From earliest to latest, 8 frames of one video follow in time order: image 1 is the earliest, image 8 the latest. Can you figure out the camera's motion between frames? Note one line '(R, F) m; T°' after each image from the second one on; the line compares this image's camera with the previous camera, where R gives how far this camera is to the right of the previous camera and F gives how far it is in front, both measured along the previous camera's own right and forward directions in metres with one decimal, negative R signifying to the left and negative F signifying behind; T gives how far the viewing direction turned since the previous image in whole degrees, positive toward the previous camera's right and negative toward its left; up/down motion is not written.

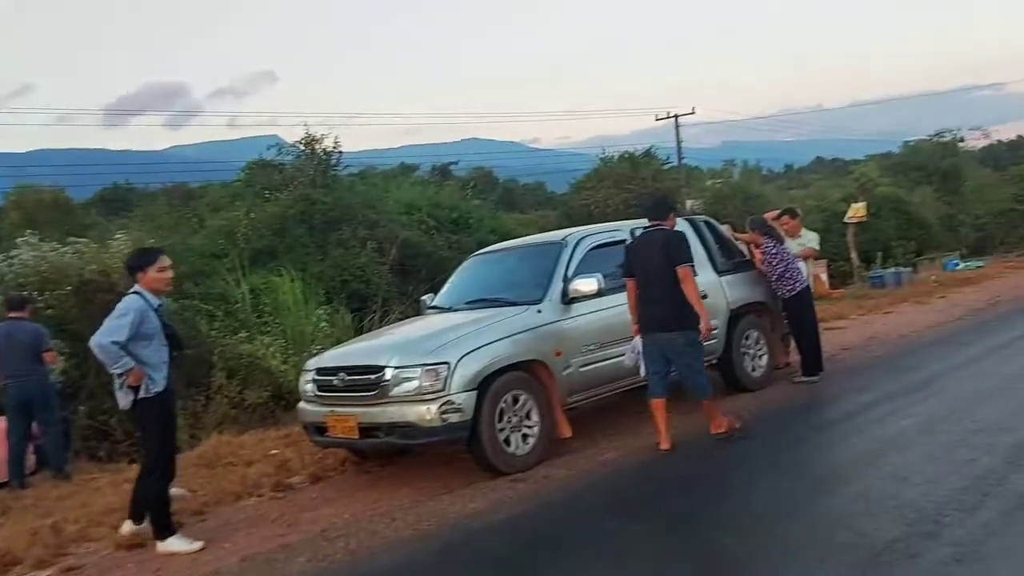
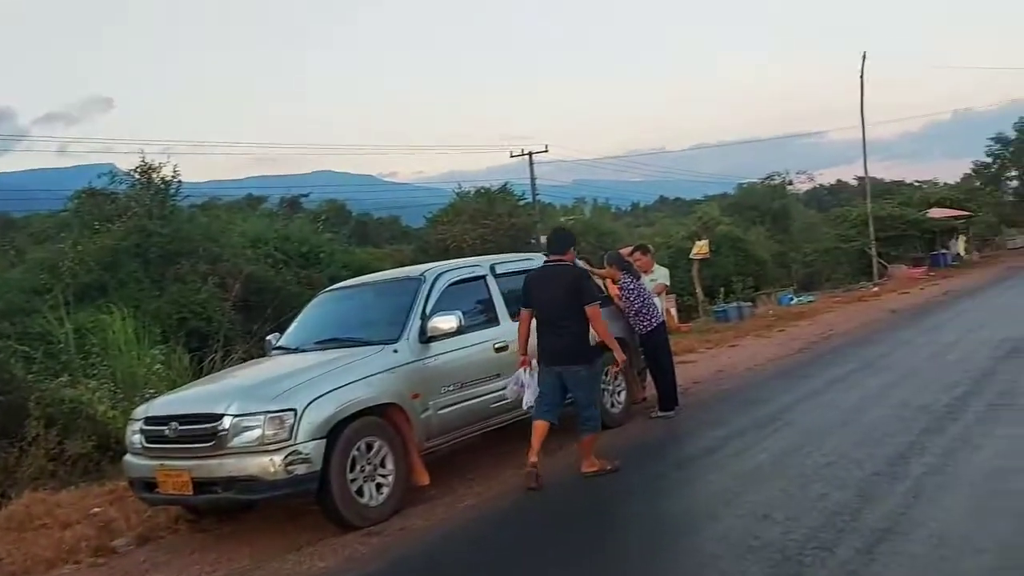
(0.0, +0.3) m; +10°
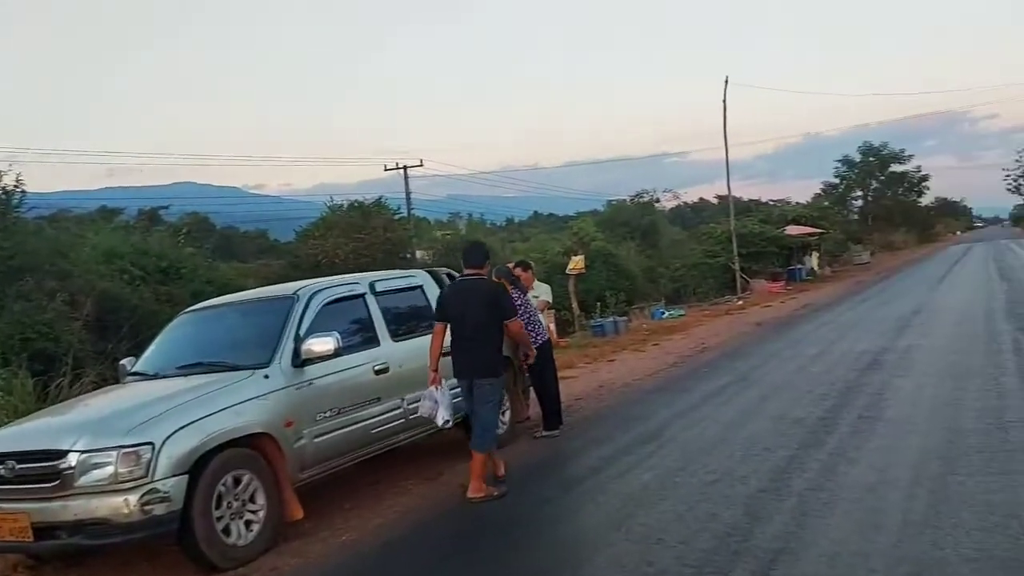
(-0.1, +0.3) m; +8°
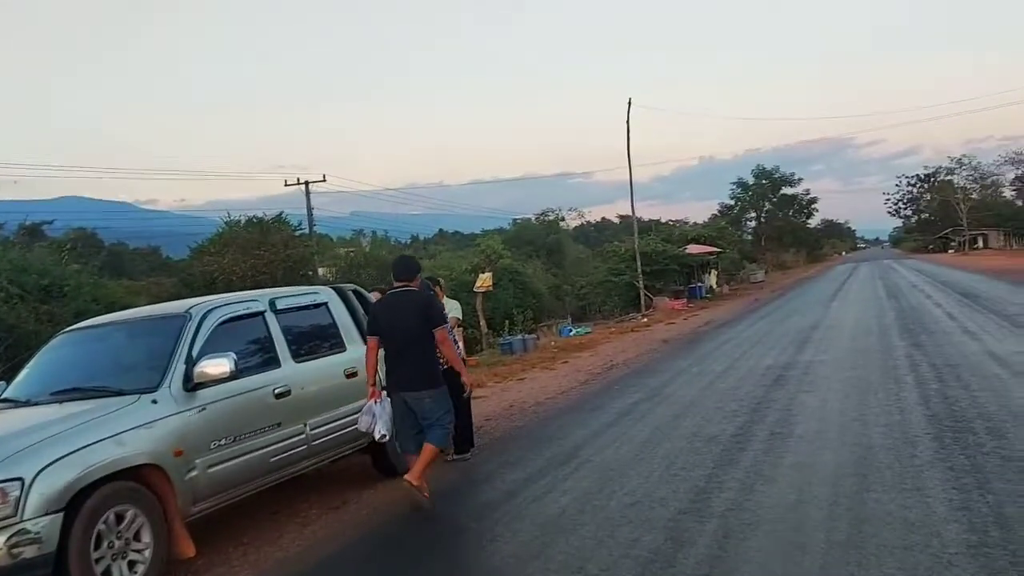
(-0.1, +0.3) m; +6°
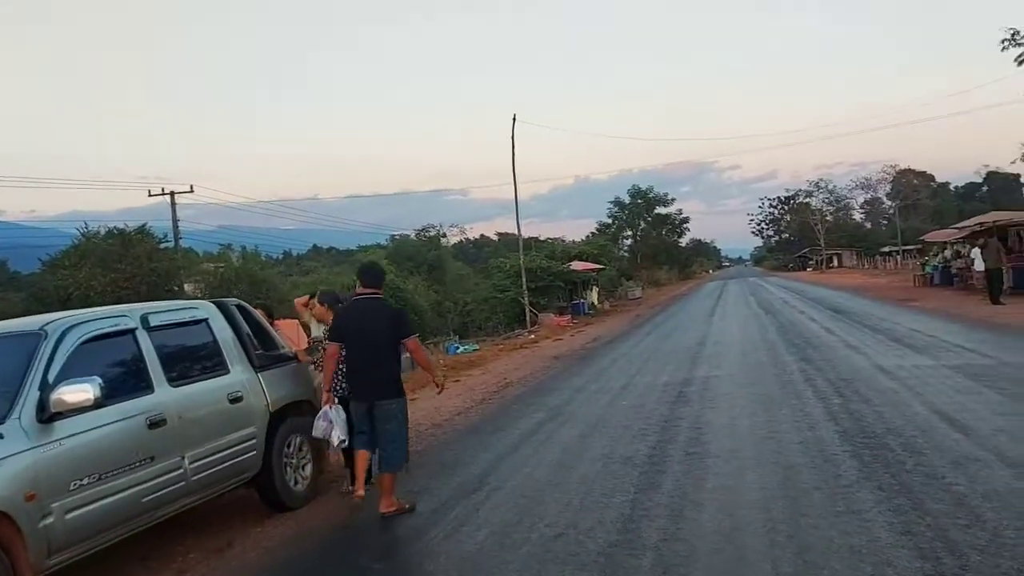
(-0.2, +0.6) m; +8°
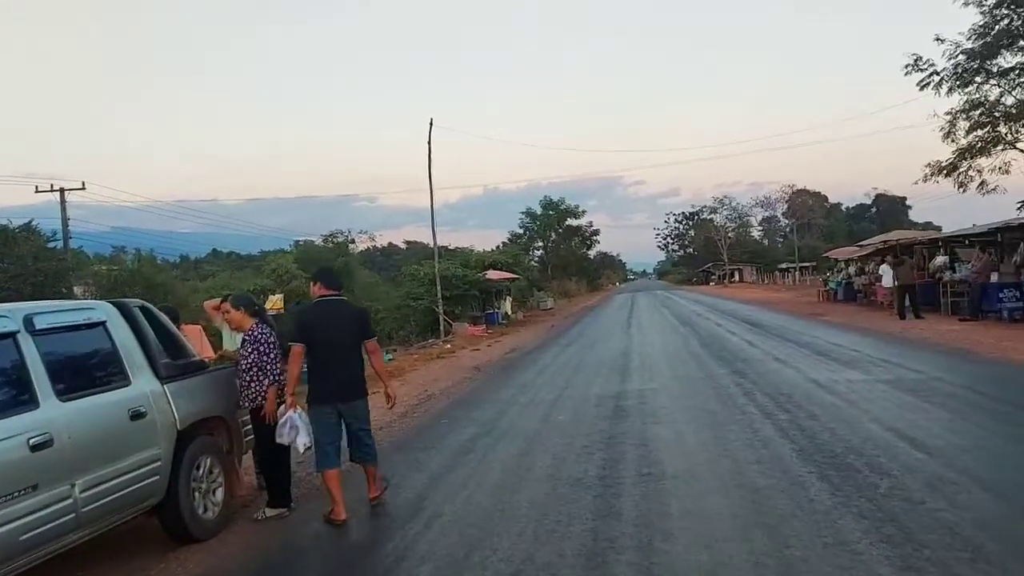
(-0.3, +0.7) m; +6°
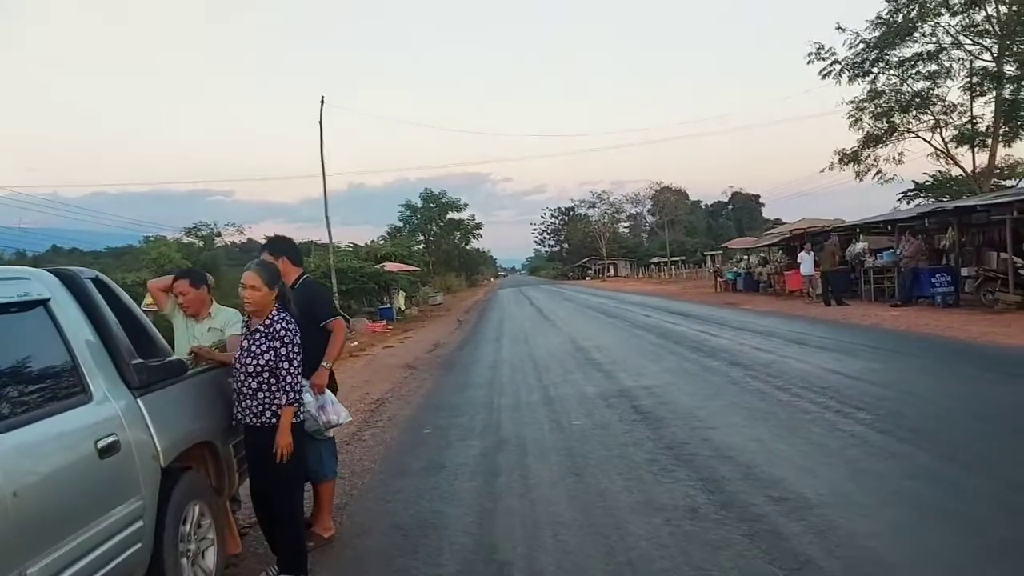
(-1.4, +2.0) m; +9°
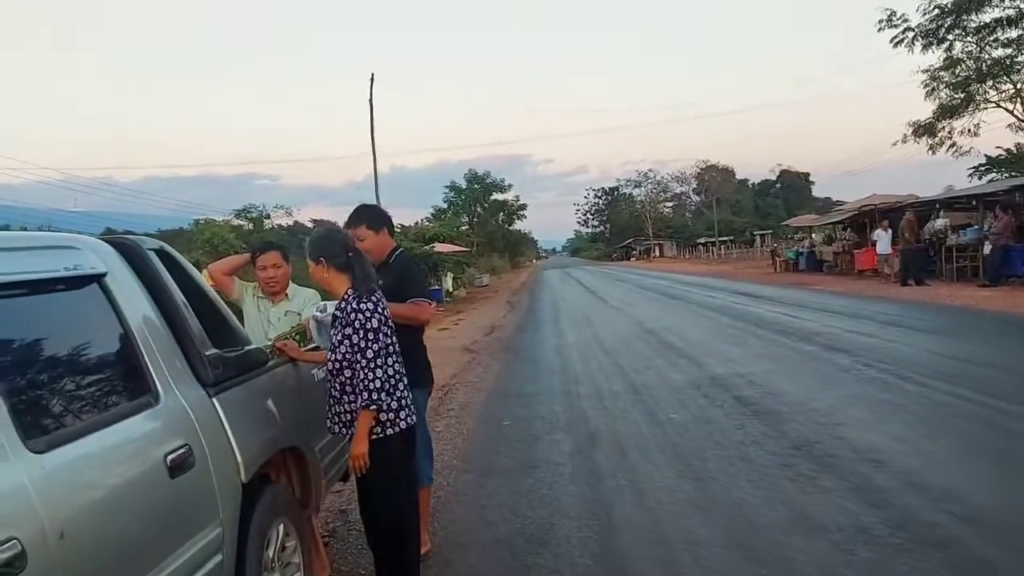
(-0.5, +0.8) m; -3°
